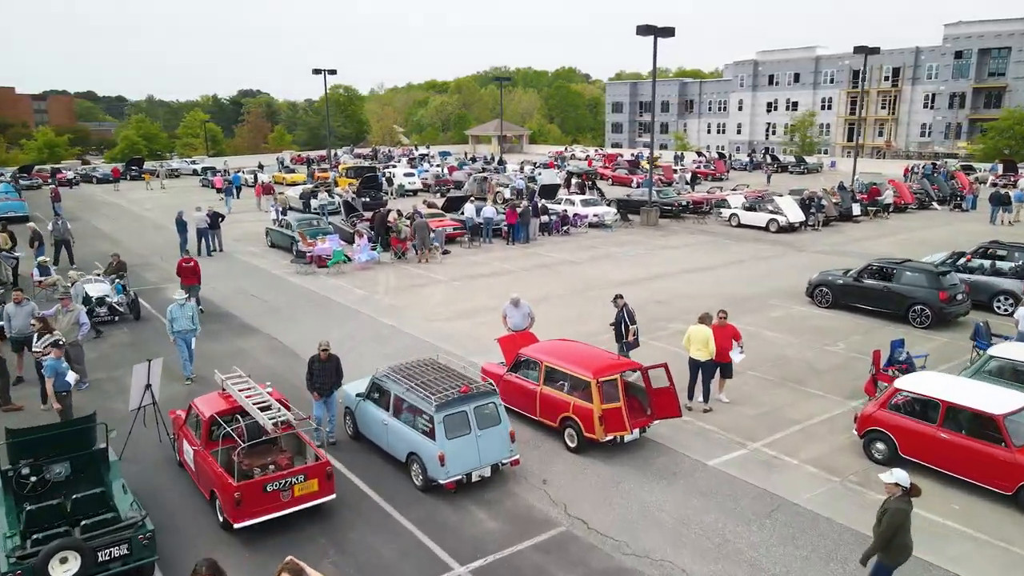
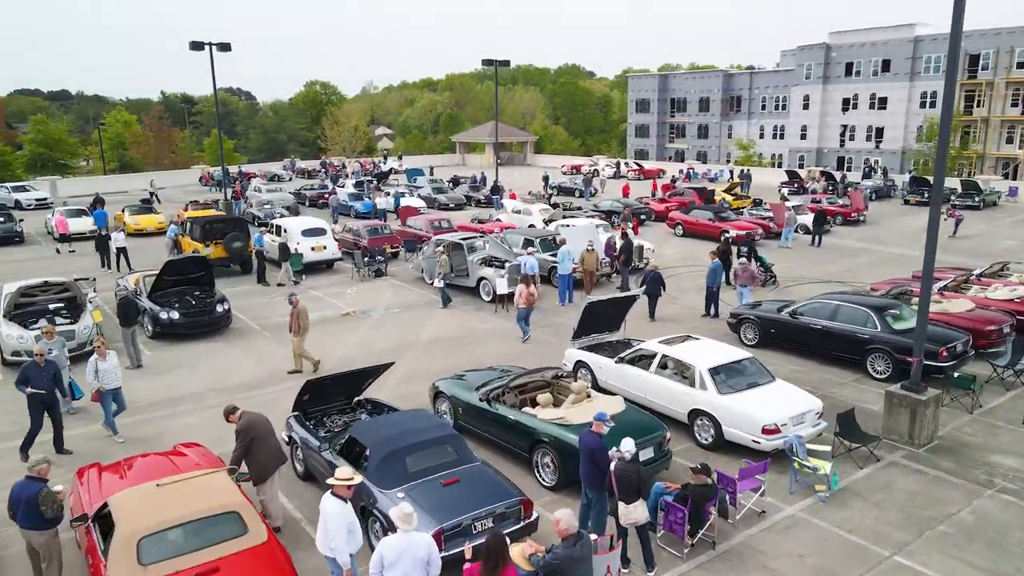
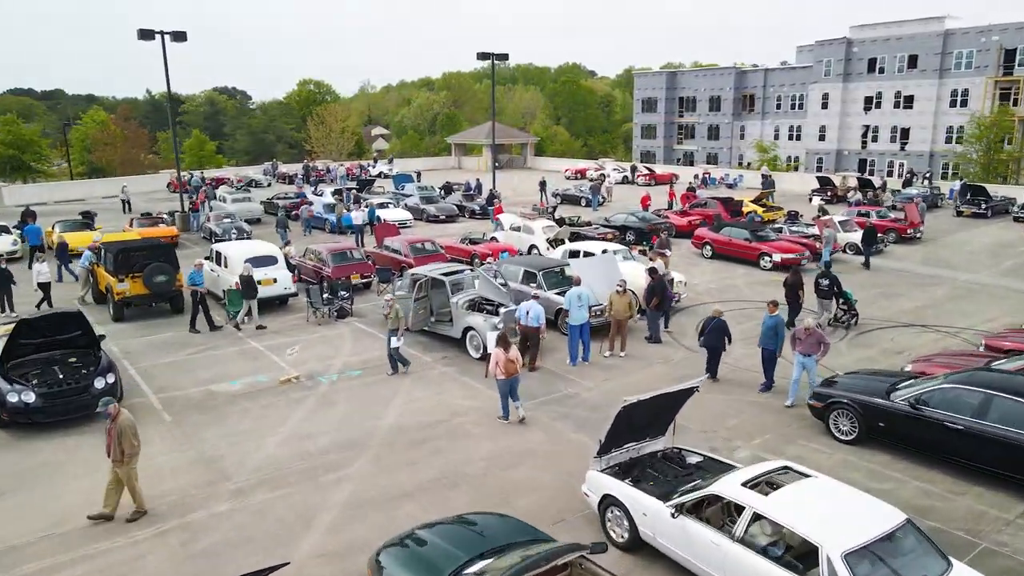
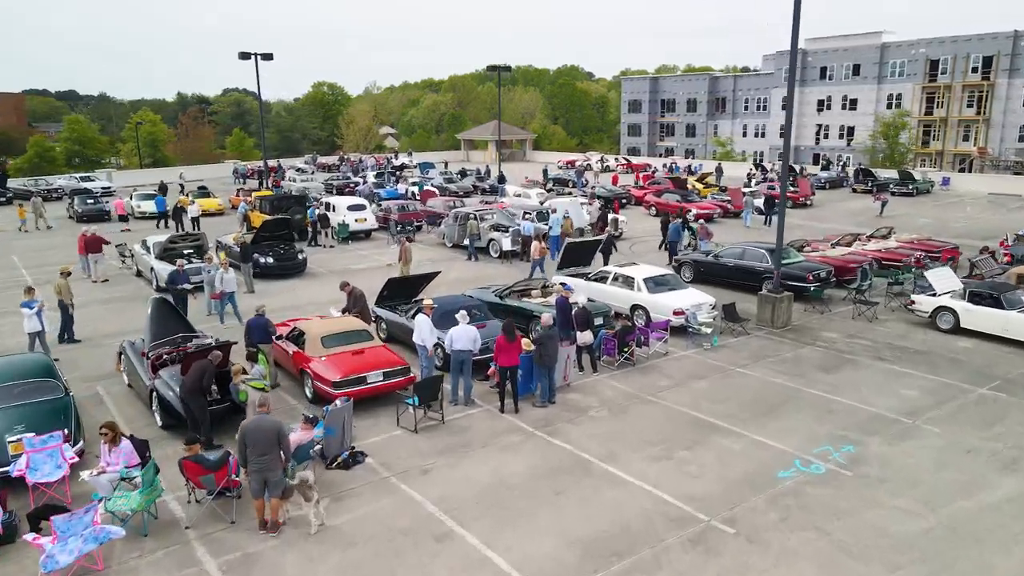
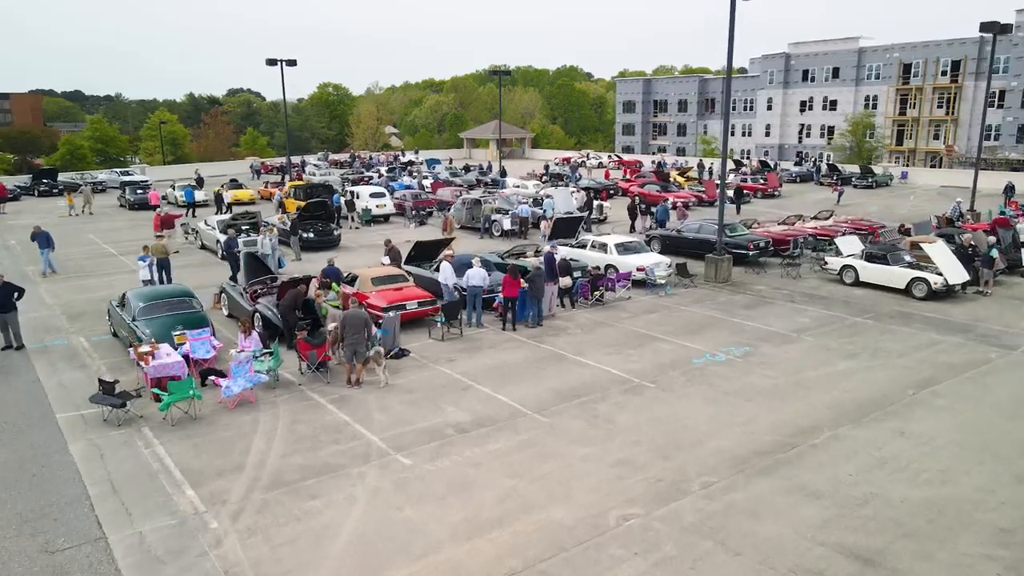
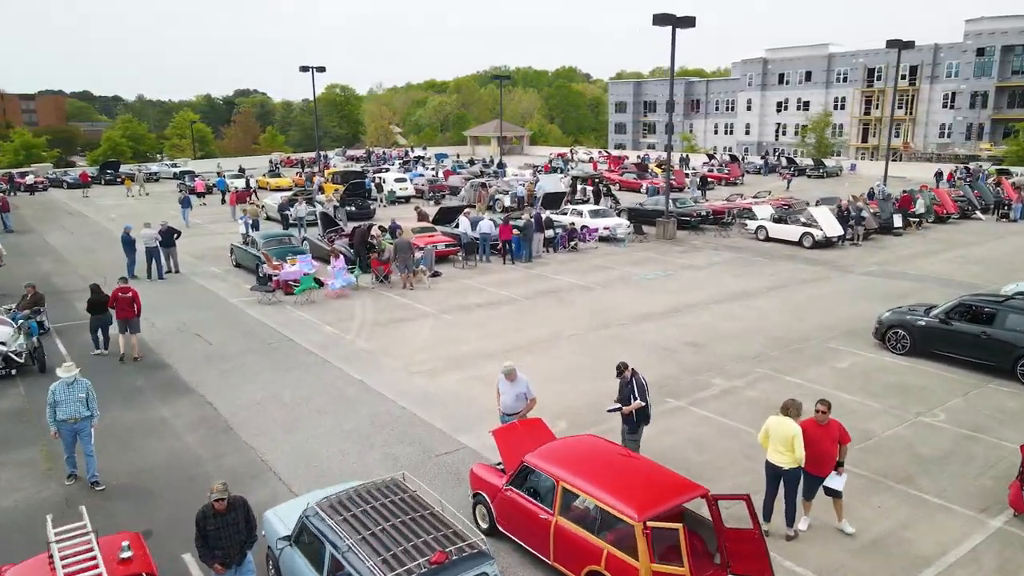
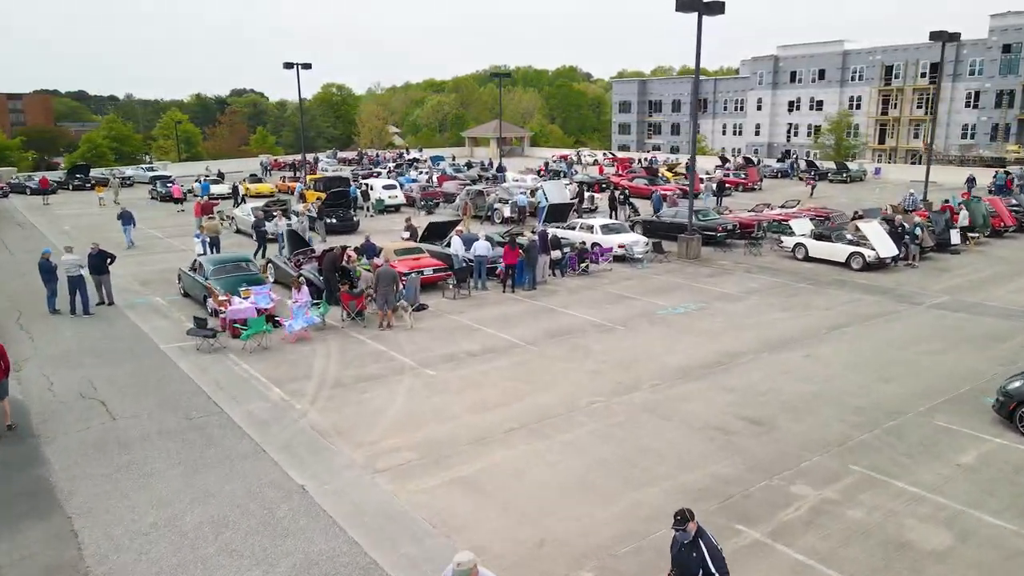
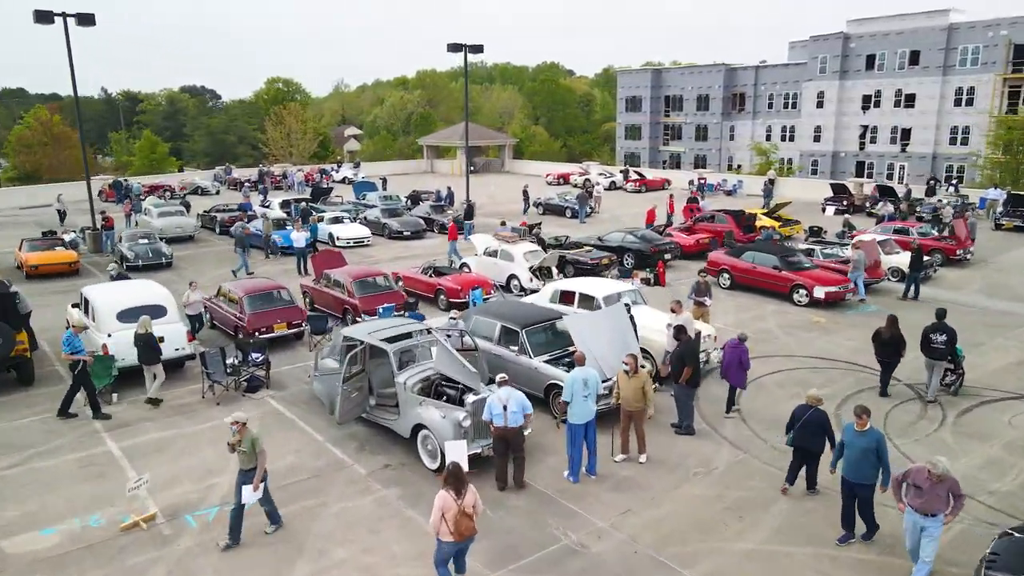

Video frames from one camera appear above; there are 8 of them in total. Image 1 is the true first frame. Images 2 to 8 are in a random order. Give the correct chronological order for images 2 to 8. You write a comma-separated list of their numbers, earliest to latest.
6, 7, 5, 4, 2, 3, 8
